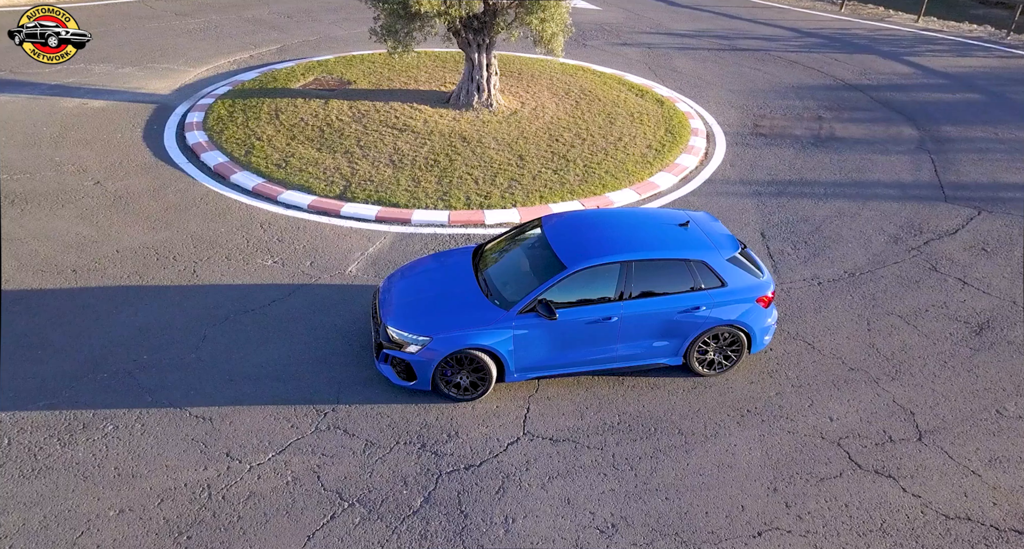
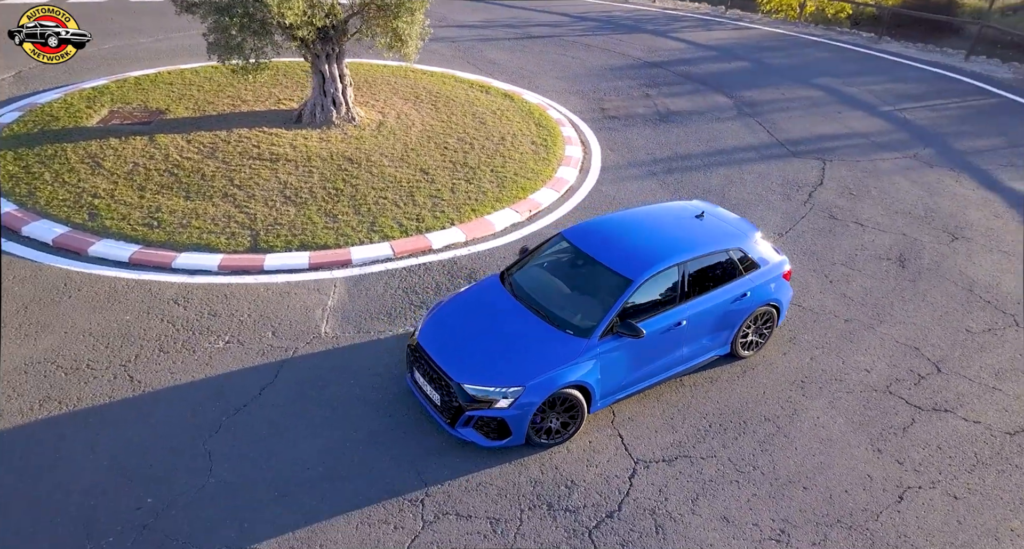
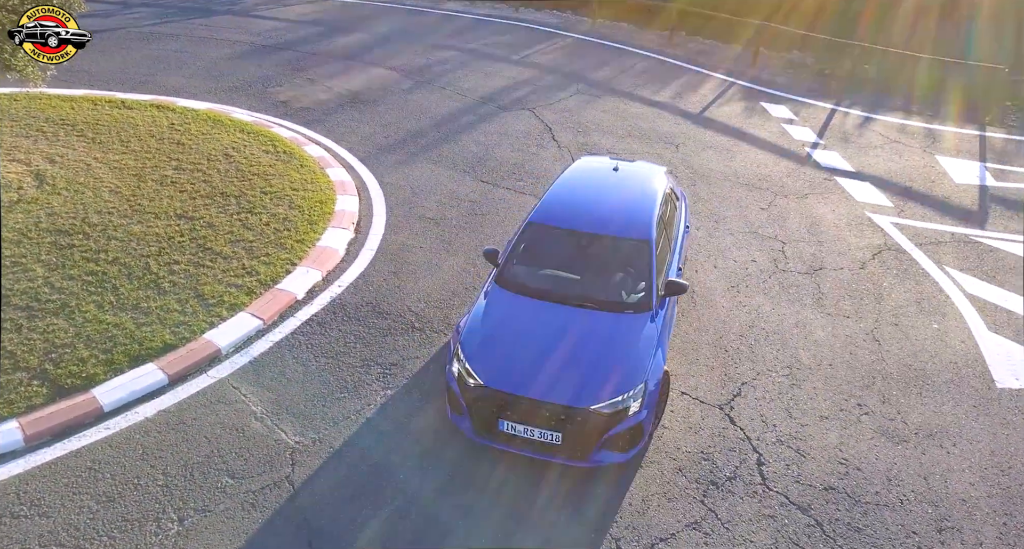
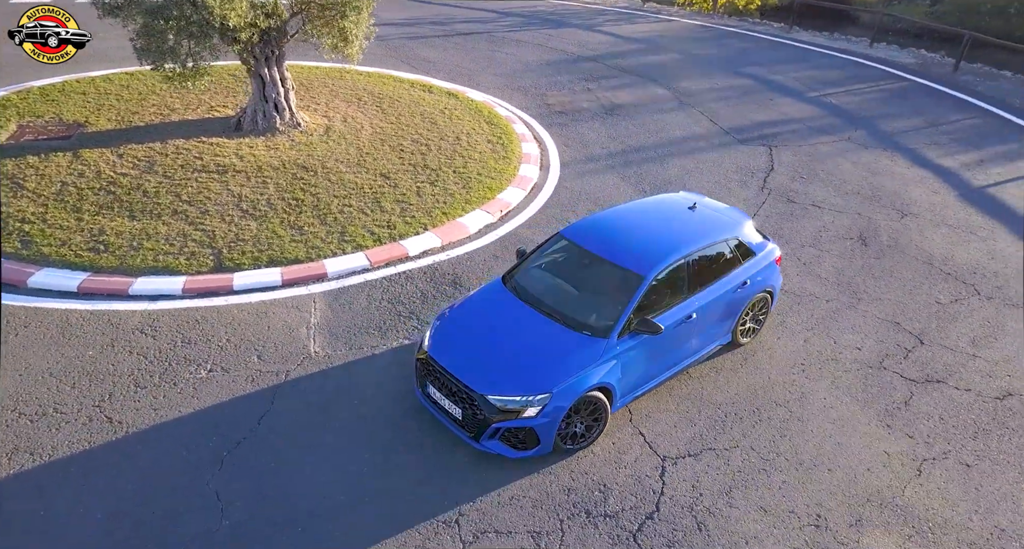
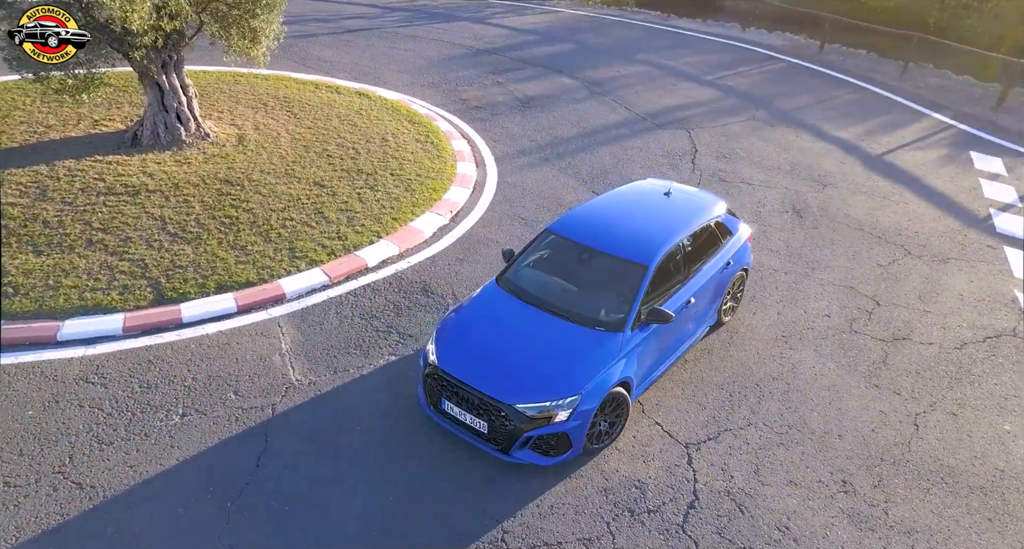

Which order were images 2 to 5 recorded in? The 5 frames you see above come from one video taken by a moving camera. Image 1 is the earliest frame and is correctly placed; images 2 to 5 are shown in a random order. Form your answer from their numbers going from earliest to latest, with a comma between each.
2, 4, 5, 3
